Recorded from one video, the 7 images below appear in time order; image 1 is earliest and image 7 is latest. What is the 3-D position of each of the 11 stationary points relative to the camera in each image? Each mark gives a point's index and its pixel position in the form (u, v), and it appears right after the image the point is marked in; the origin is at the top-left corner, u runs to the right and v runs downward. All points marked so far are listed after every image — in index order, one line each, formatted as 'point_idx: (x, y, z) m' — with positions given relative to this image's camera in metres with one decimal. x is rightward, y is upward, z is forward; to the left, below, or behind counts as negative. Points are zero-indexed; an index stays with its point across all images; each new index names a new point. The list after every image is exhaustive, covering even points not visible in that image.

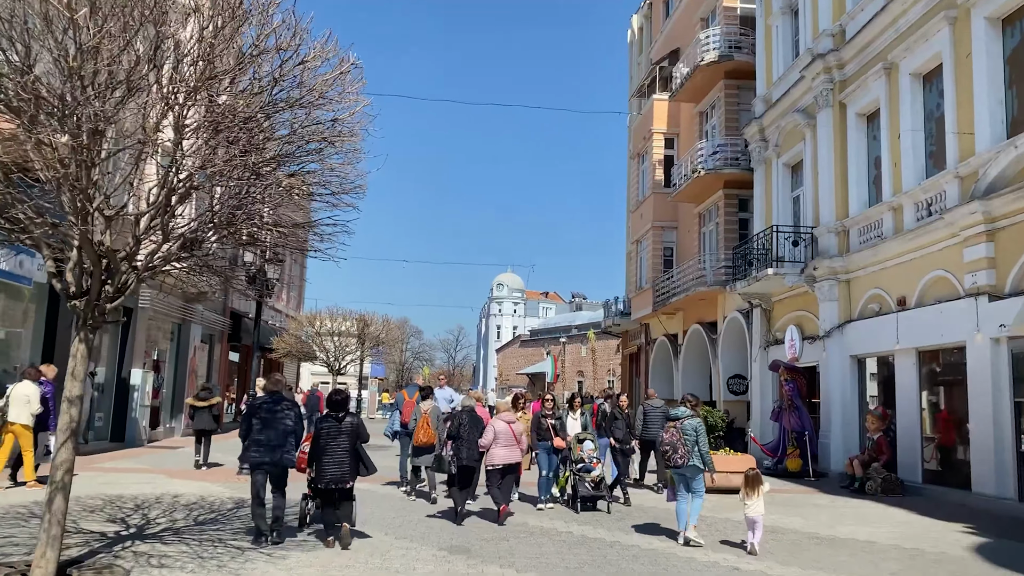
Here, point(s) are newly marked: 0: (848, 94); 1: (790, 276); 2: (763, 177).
0: (+6.2, +3.6, +15.5) m
1: (+5.4, +0.2, +16.4) m
2: (+5.8, +2.5, +19.5) m
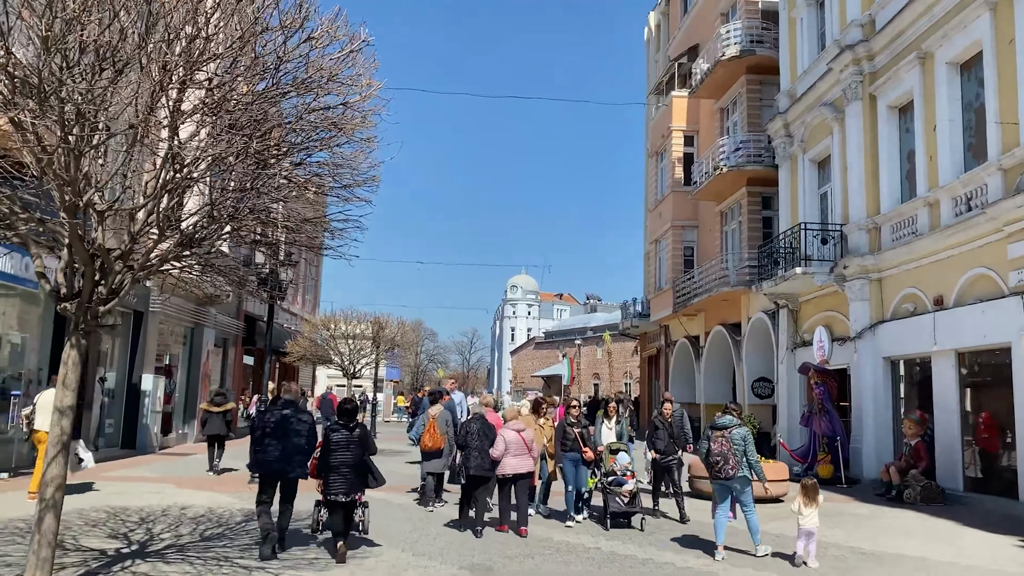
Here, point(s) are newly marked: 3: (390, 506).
0: (+6.5, +3.6, +14.9) m
1: (+5.8, +0.2, +15.8) m
2: (+6.2, +2.5, +18.9) m
3: (-1.6, -3.0, +11.4) m
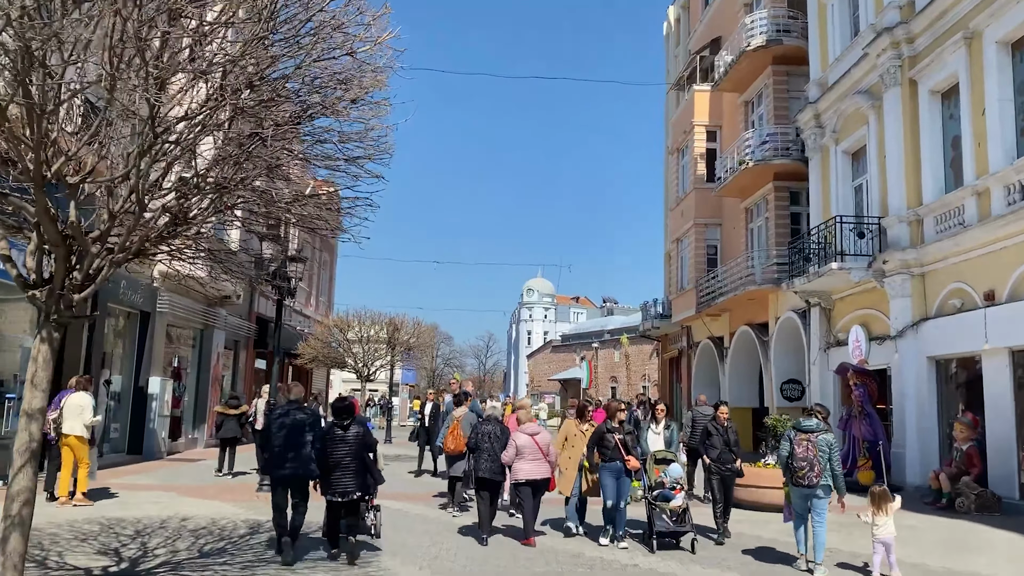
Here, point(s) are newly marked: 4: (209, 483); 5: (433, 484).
0: (+6.8, +3.6, +14.1) m
1: (+6.1, +0.3, +15.0) m
2: (+6.6, +2.6, +18.1) m
3: (-1.3, -2.9, +10.7) m
4: (-4.6, -3.0, +12.9) m
5: (-1.3, -3.3, +14.0) m
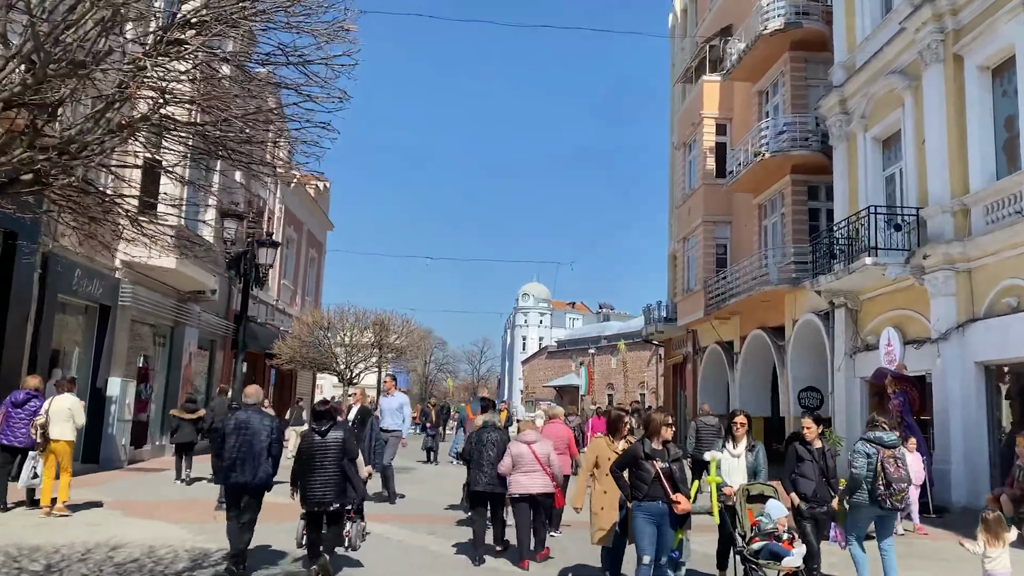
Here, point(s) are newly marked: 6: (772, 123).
0: (+6.8, +3.7, +12.7) m
1: (+6.1, +0.3, +13.6) m
2: (+6.6, +2.6, +16.7) m
3: (-1.4, -2.8, +9.2) m
4: (-4.6, -2.8, +11.4) m
5: (-1.3, -3.2, +12.5) m
6: (+6.1, +3.9, +19.9) m
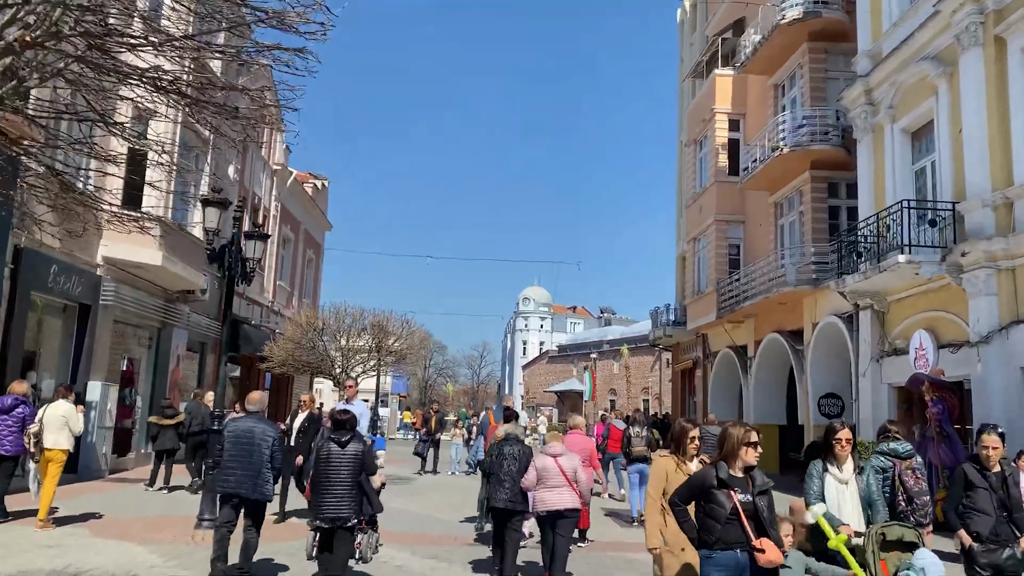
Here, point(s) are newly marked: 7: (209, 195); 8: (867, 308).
0: (+7.0, +3.7, +11.8) m
1: (+6.2, +0.3, +12.7) m
2: (+6.7, +2.6, +15.8) m
3: (-1.2, -2.7, +8.3) m
4: (-4.5, -2.8, +10.5) m
5: (-1.2, -3.1, +11.6) m
6: (+6.3, +3.9, +19.1) m
7: (-3.2, +1.0, +8.9) m
8: (+6.5, -0.4, +15.4) m
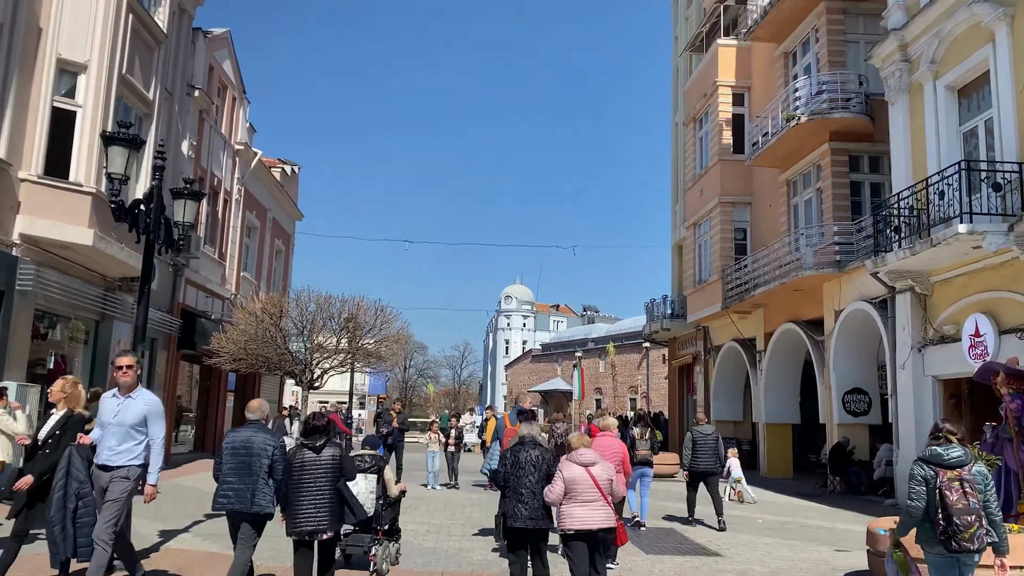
0: (+6.9, +4.0, +10.0) m
1: (+6.1, +0.7, +10.8) m
2: (+6.5, +2.9, +14.0) m
3: (-1.2, -2.4, +6.3) m
4: (-4.5, -2.5, +8.4) m
5: (-1.3, -2.9, +9.6) m
6: (+6.0, +4.2, +17.2) m
7: (-3.2, +1.3, +6.8) m
8: (+6.3, 0.0, +13.5) m
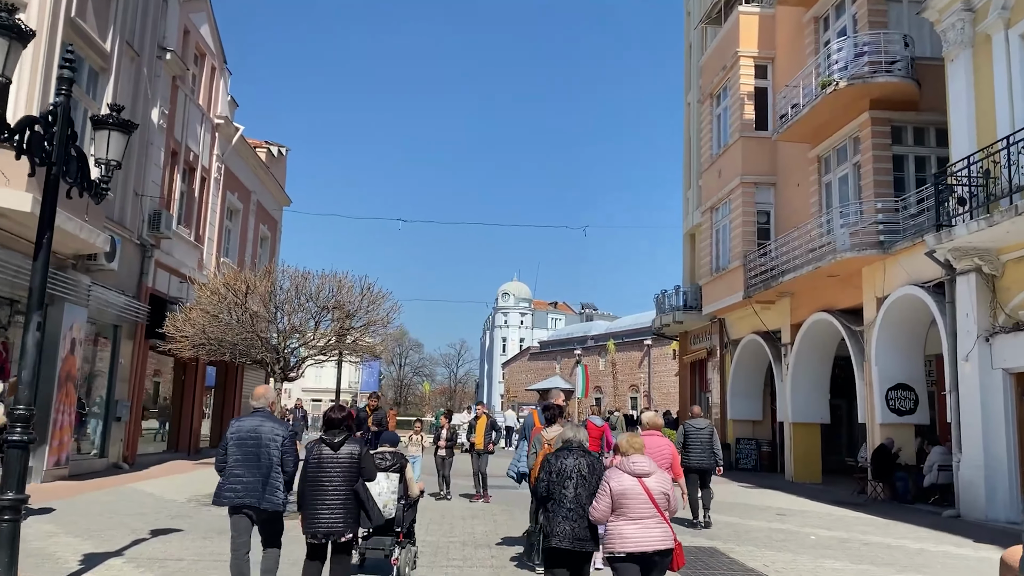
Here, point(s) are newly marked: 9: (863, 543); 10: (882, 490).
0: (+7.0, +4.3, +8.3) m
1: (+6.3, +0.9, +9.1) m
2: (+6.6, +3.2, +12.3) m
3: (-1.1, -2.1, +4.5) m
4: (-4.4, -2.2, +6.6) m
5: (-1.1, -2.6, +7.8) m
6: (+6.1, +4.5, +15.5) m
7: (-3.1, +1.6, +5.1) m
8: (+6.4, +0.2, +11.8) m
9: (+3.9, -2.8, +9.4) m
10: (+6.3, -3.5, +14.4) m
